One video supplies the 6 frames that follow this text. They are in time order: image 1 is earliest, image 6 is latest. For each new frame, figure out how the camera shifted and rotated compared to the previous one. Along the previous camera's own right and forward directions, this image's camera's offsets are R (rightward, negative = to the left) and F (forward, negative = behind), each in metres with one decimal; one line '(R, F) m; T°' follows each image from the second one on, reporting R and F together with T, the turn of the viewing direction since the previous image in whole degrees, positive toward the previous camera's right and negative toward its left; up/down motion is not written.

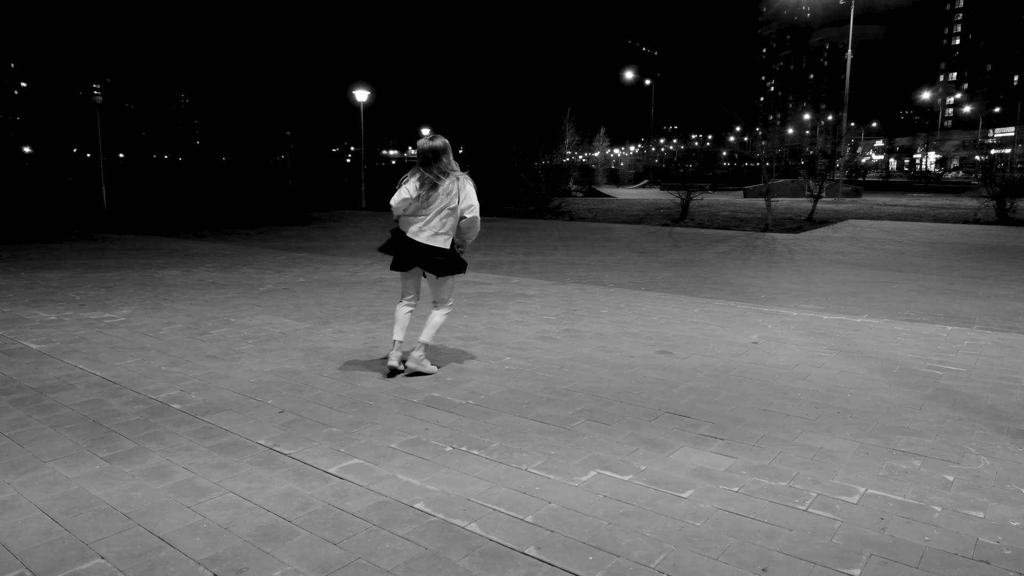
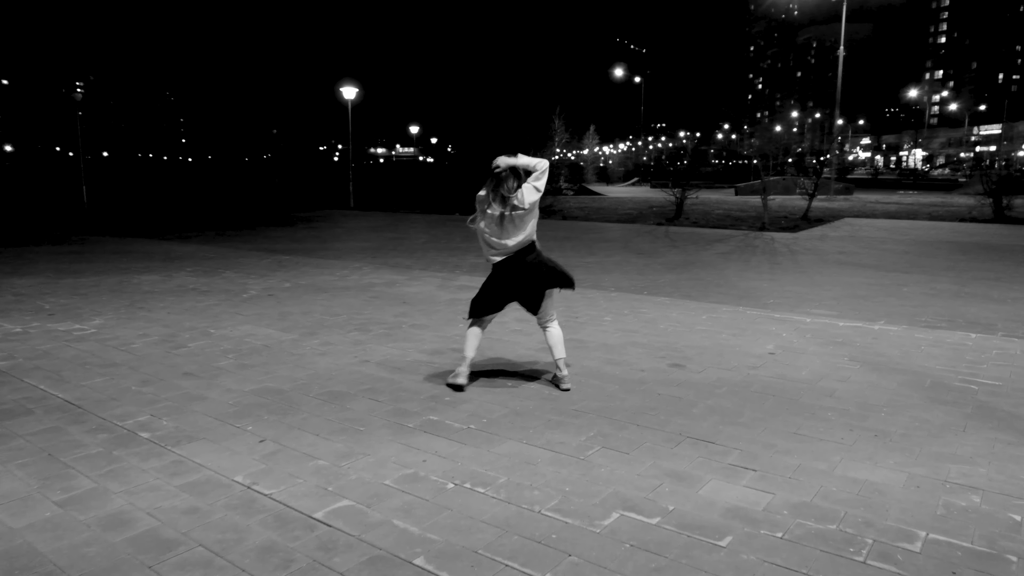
(-0.1, +0.5) m; +1°
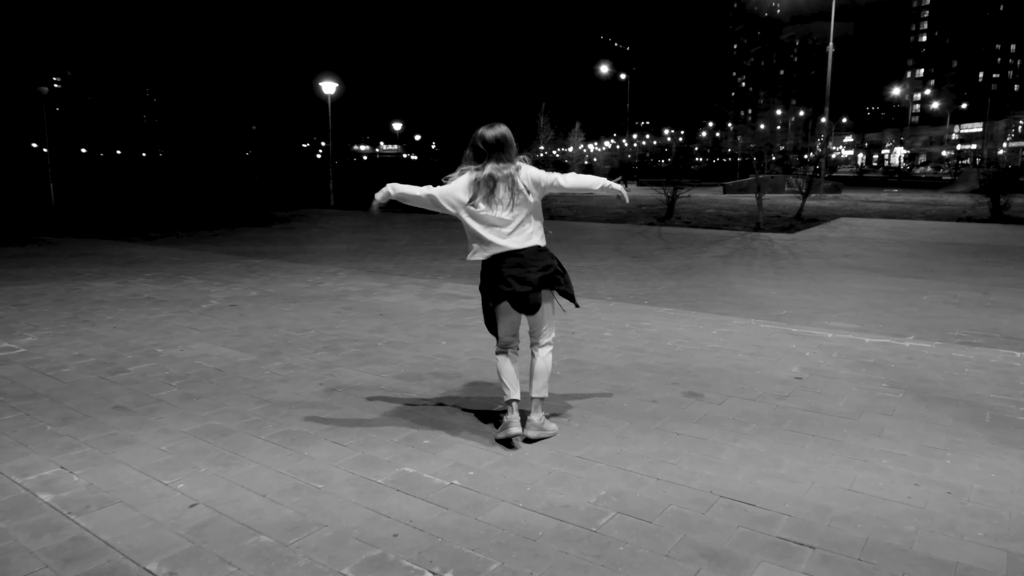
(0.0, +0.8) m; +1°
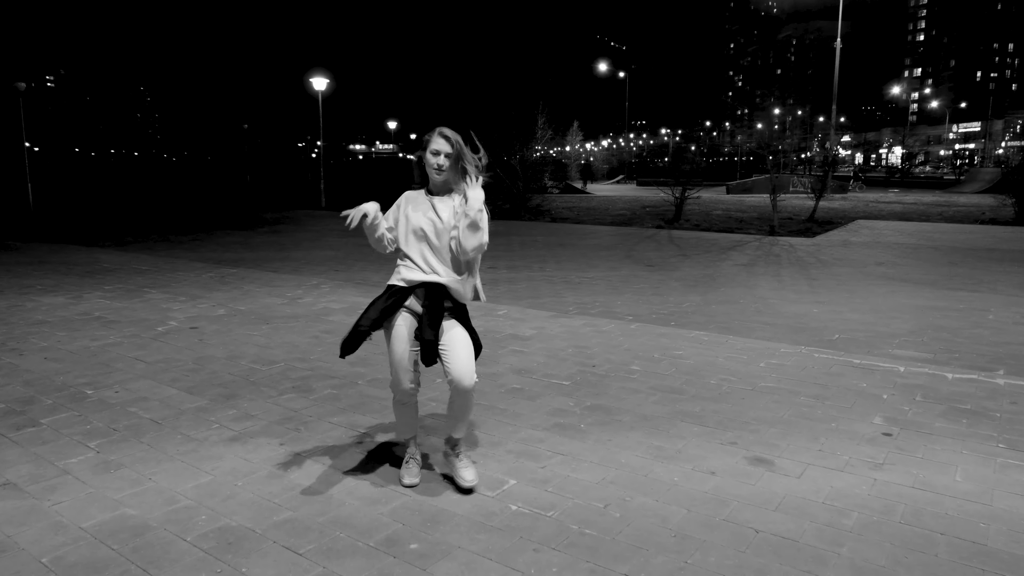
(-0.1, +1.2) m; 0°
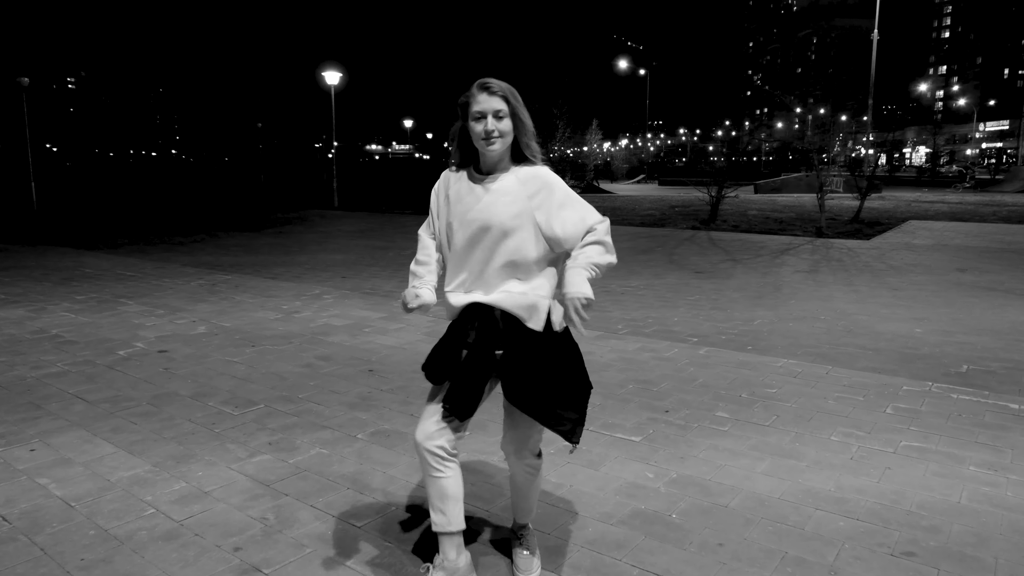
(-0.2, +1.4) m; -1°
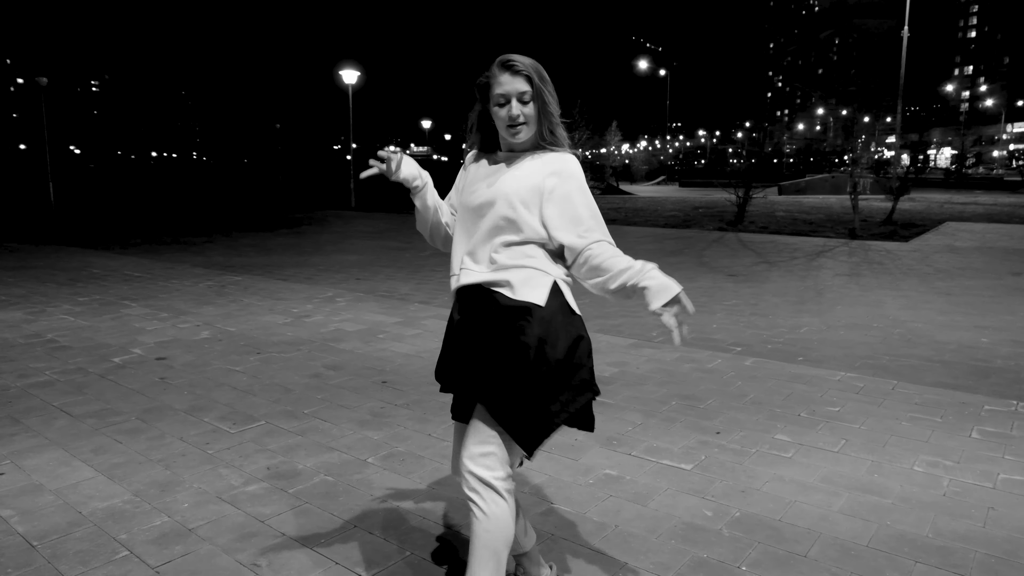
(-0.1, +0.5) m; -1°
